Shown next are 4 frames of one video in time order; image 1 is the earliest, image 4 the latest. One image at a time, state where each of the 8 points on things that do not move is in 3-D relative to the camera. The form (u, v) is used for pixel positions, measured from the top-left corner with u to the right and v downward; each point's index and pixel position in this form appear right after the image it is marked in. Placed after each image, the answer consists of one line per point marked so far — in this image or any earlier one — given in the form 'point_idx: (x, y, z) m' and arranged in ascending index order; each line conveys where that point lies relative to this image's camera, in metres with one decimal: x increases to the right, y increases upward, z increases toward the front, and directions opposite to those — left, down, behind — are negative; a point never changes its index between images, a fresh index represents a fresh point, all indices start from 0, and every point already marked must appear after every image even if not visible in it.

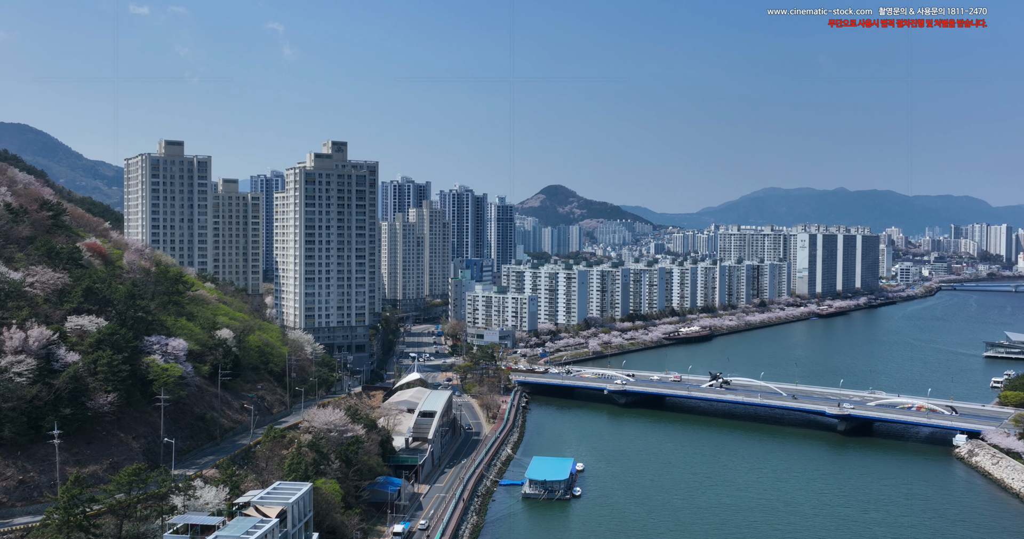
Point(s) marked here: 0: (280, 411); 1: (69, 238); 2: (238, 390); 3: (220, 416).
0: (-4.4, -2.7, +18.5) m
1: (-8.3, +0.6, +18.1) m
2: (-5.0, -2.2, +17.7) m
3: (-4.8, -2.4, +16.0) m
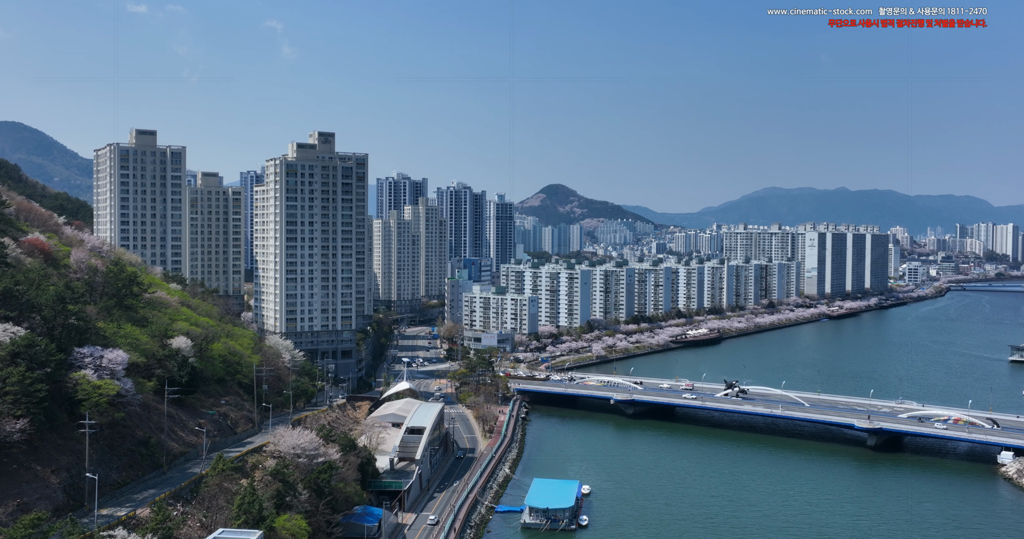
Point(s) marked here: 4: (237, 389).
0: (-4.5, -2.7, +16.2) m
1: (-8.3, +0.6, +15.9) m
2: (-5.1, -2.2, +15.4) m
3: (-4.9, -2.4, +13.7) m
4: (-5.1, -2.2, +17.9) m
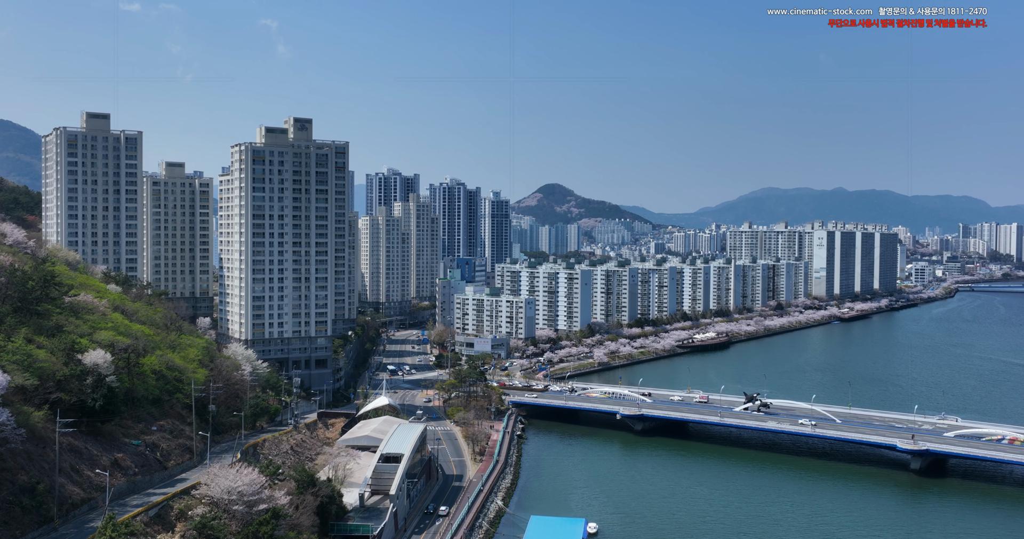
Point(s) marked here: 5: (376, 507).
0: (-4.6, -2.7, +13.3) m
1: (-8.4, +0.6, +12.9) m
2: (-5.2, -2.2, +12.5) m
3: (-5.0, -2.4, +10.7) m
4: (-5.2, -2.2, +15.0) m
5: (-2.1, -3.7, +14.9) m
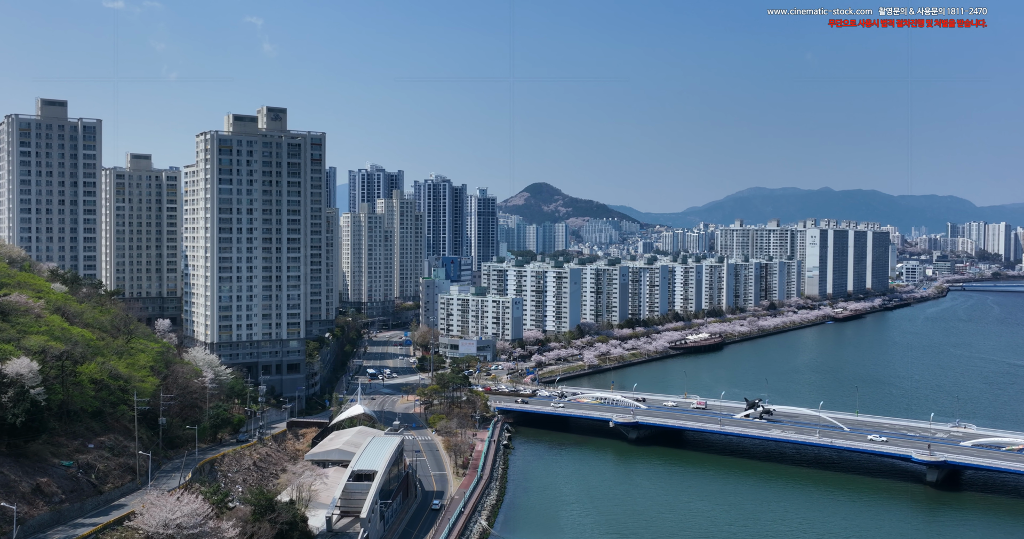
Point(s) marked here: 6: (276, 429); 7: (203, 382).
0: (-4.8, -2.6, +11.6) m
1: (-8.6, +0.7, +11.2) m
2: (-5.3, -2.1, +10.8) m
3: (-5.1, -2.3, +9.1) m
4: (-5.4, -2.1, +13.4) m
5: (-2.3, -3.6, +13.3) m
6: (-4.5, -3.1, +18.7) m
7: (-5.5, -2.0, +17.2) m
